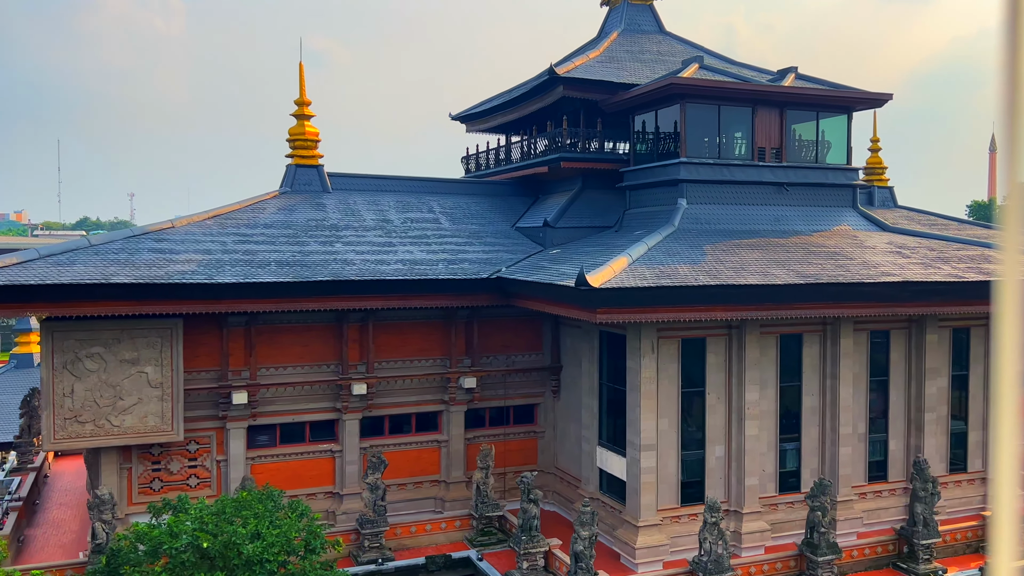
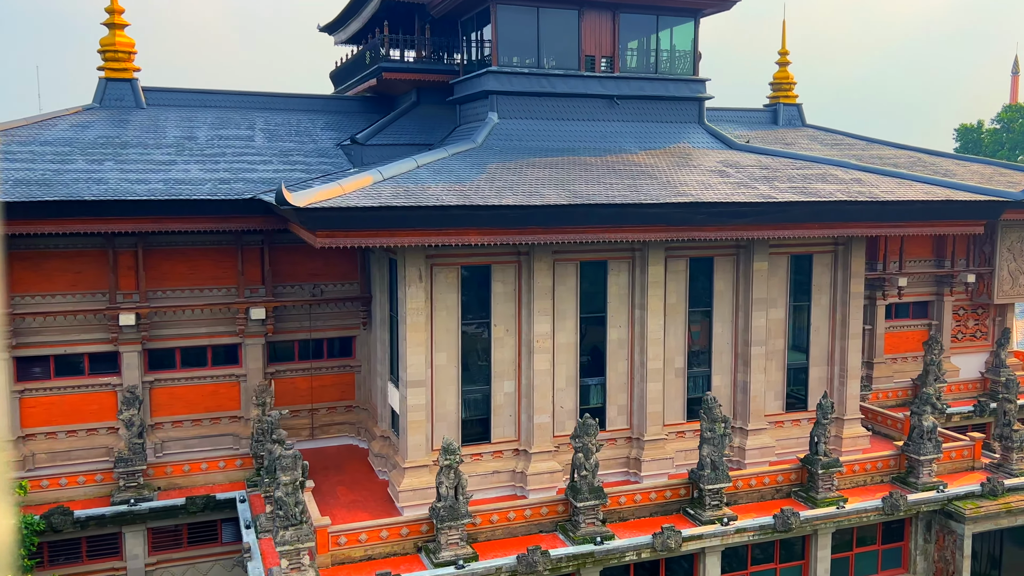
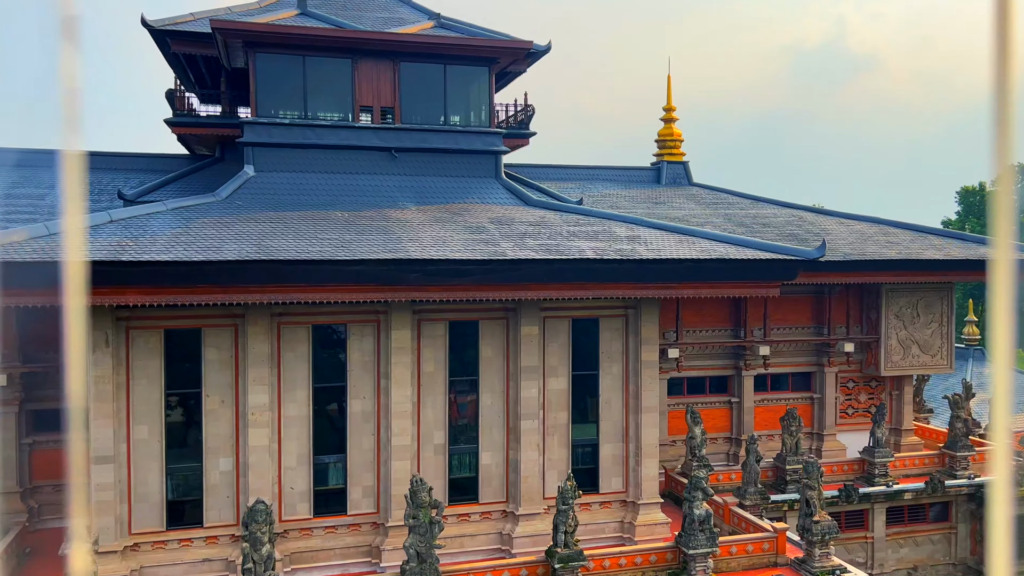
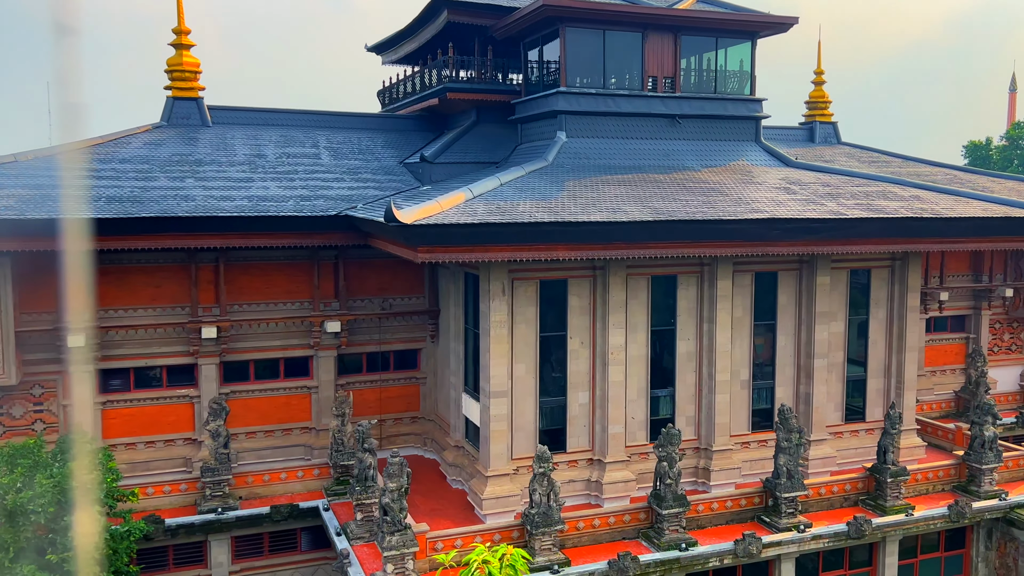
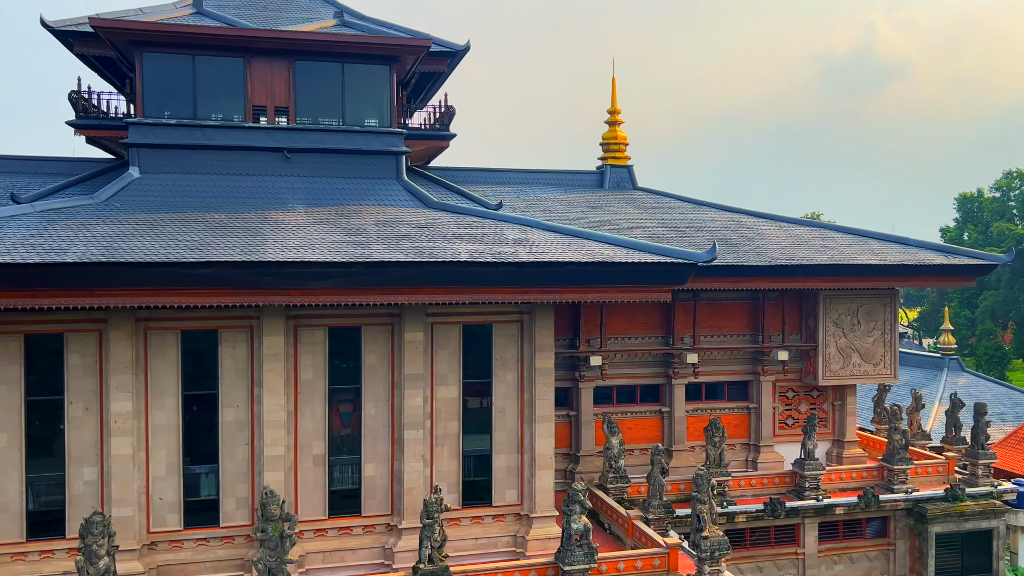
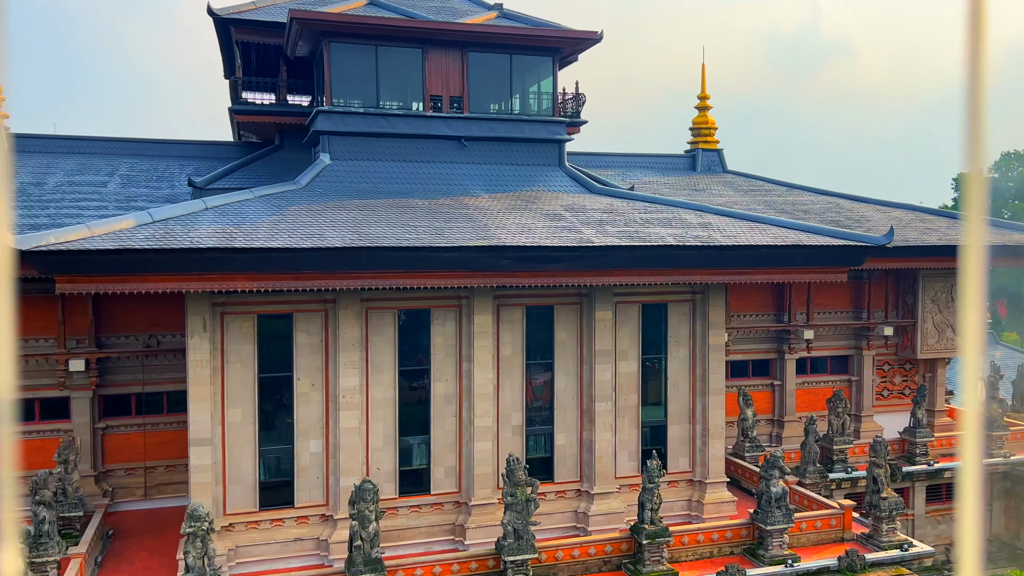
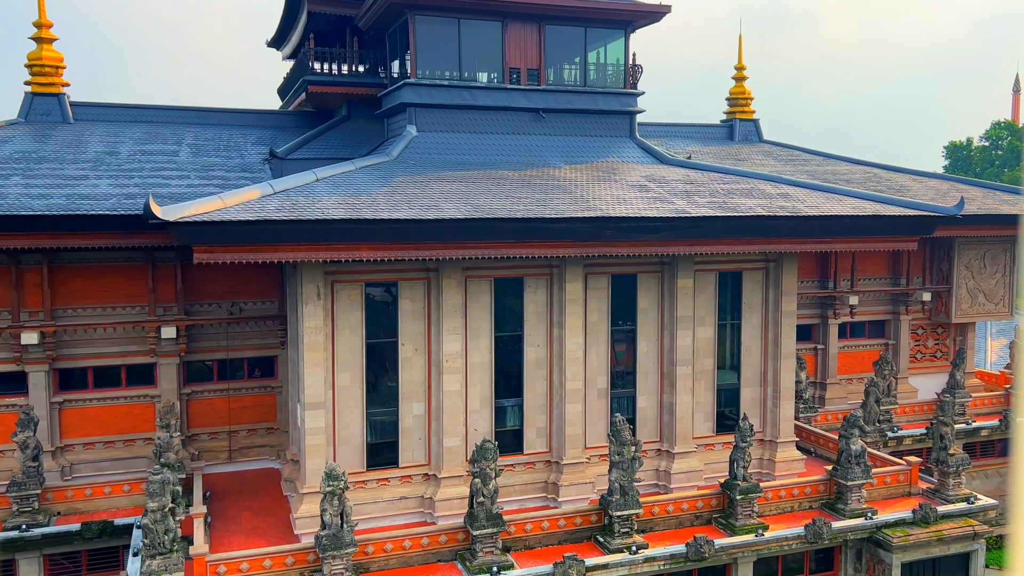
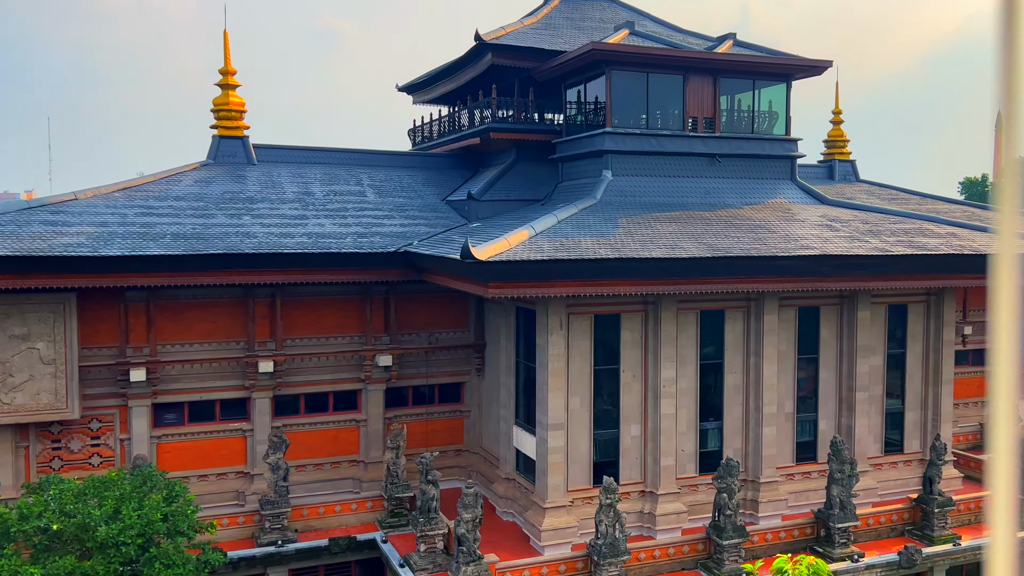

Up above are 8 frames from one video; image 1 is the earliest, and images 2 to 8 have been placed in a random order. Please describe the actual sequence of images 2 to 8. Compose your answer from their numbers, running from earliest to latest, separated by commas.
8, 4, 2, 7, 6, 3, 5
